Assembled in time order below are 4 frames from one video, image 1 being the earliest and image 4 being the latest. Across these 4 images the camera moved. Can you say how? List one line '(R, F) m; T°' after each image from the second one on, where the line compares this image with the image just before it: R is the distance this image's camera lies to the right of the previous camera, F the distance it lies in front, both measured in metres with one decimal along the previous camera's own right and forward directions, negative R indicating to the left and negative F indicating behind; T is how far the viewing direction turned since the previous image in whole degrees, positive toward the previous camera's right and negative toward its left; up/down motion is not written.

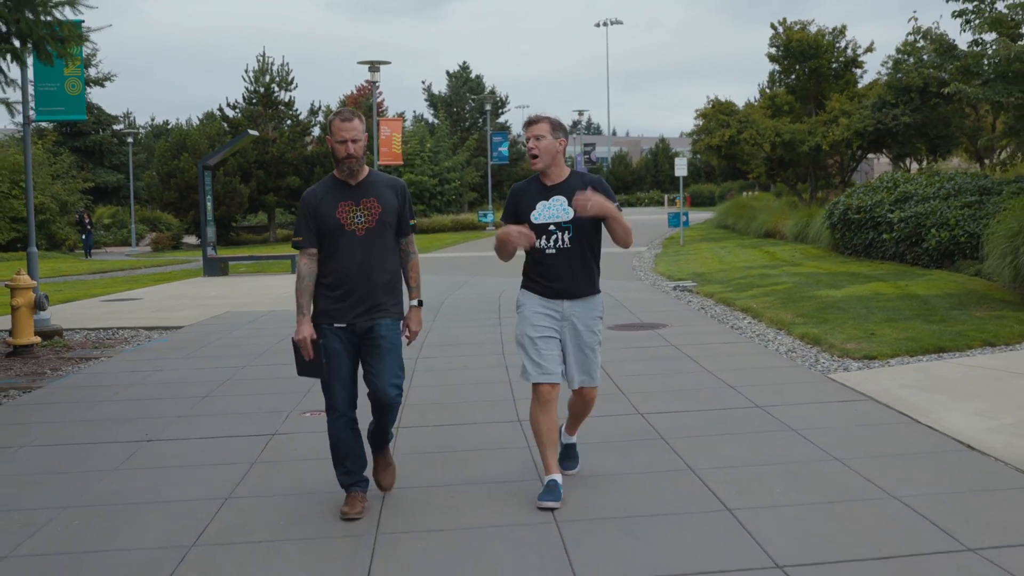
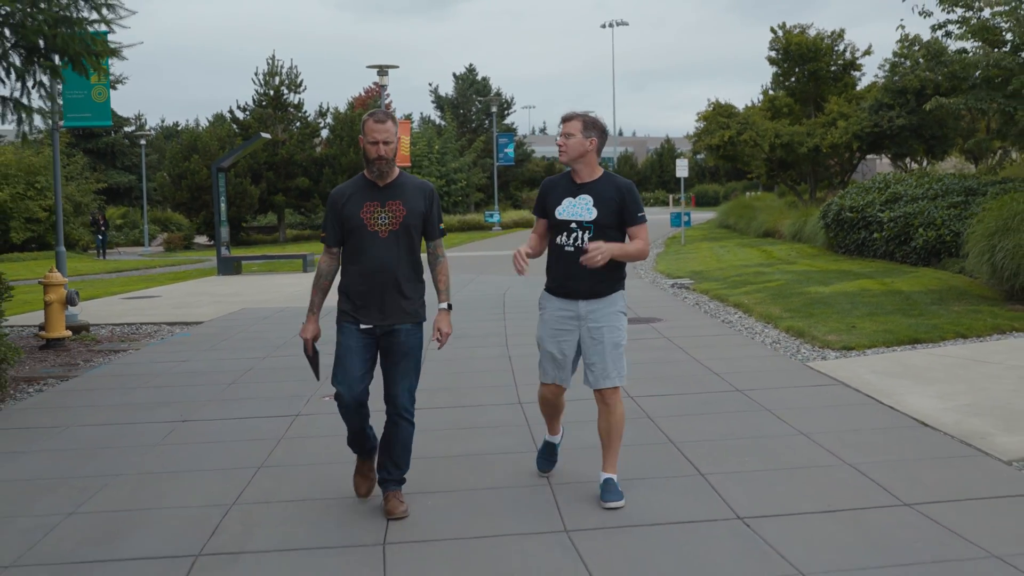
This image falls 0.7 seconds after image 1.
(0.0, -0.6) m; 0°
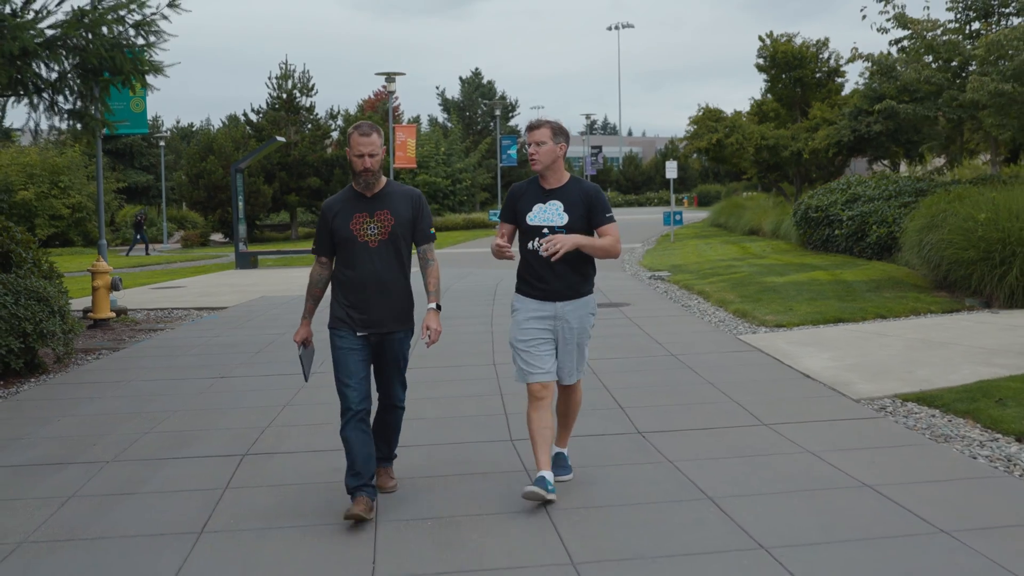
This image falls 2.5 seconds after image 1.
(+0.2, -1.6) m; 0°
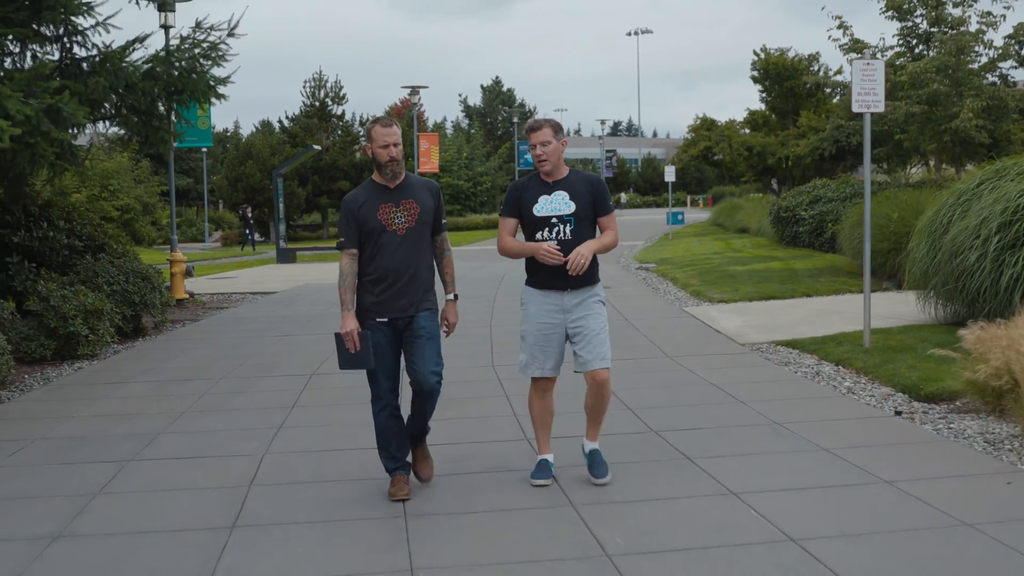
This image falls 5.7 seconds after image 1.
(+0.3, -2.7) m; -1°
